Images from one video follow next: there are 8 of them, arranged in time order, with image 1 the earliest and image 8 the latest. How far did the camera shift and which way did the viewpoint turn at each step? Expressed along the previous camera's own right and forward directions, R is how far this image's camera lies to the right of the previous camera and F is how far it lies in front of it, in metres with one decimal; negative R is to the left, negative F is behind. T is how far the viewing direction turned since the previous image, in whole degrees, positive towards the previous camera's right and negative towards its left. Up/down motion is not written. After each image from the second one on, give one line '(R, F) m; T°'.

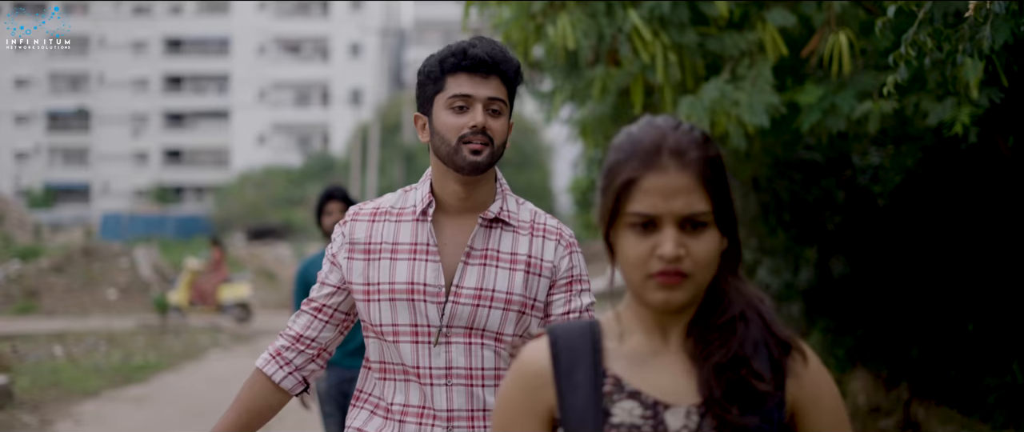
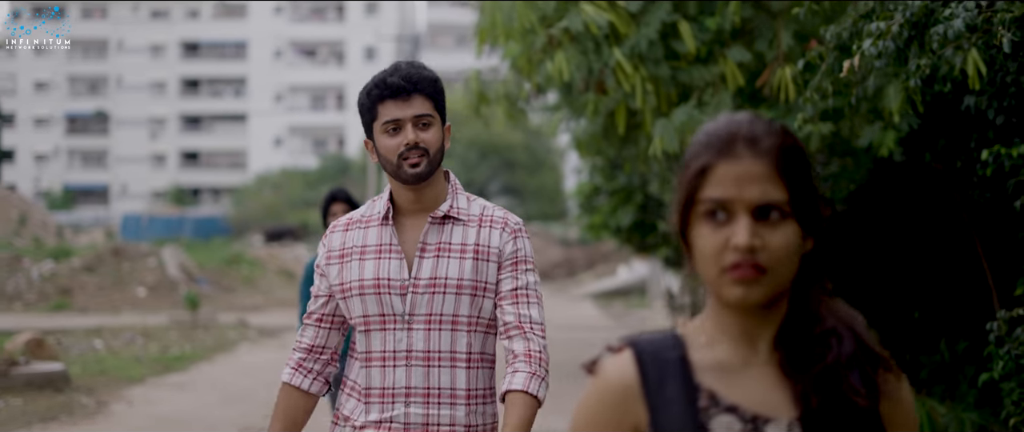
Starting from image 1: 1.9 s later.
(0.0, -1.1) m; -1°
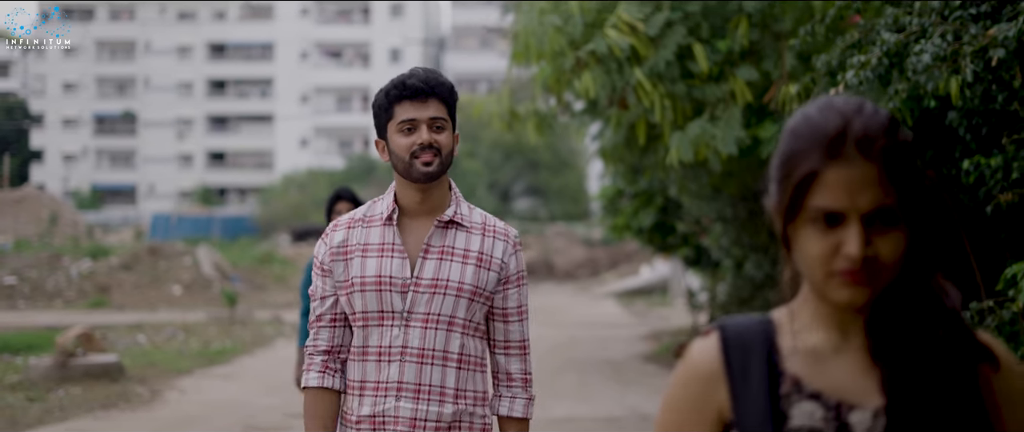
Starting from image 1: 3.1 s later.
(-0.1, -0.7) m; -1°
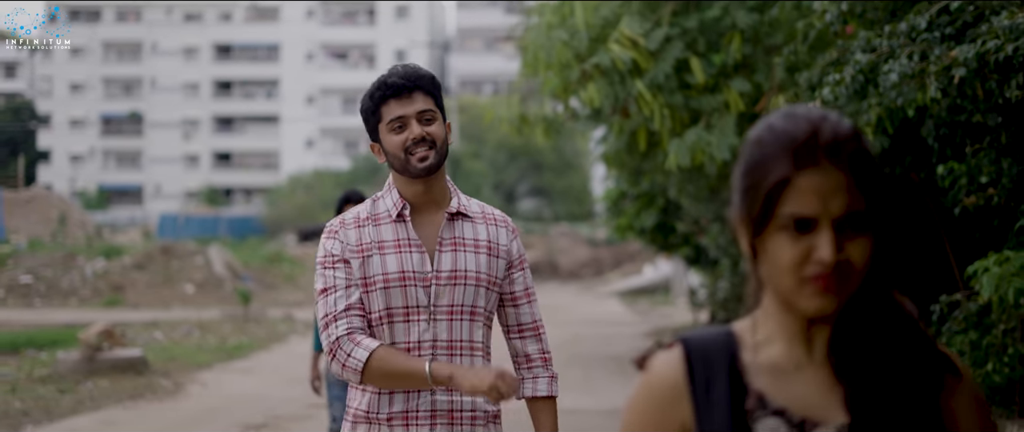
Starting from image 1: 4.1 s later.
(0.0, -0.6) m; 0°
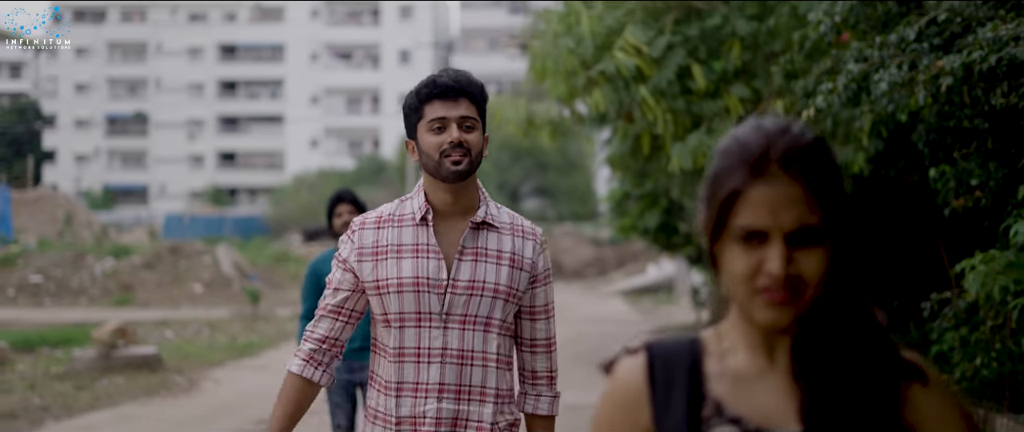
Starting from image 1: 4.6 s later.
(0.0, -0.3) m; 0°
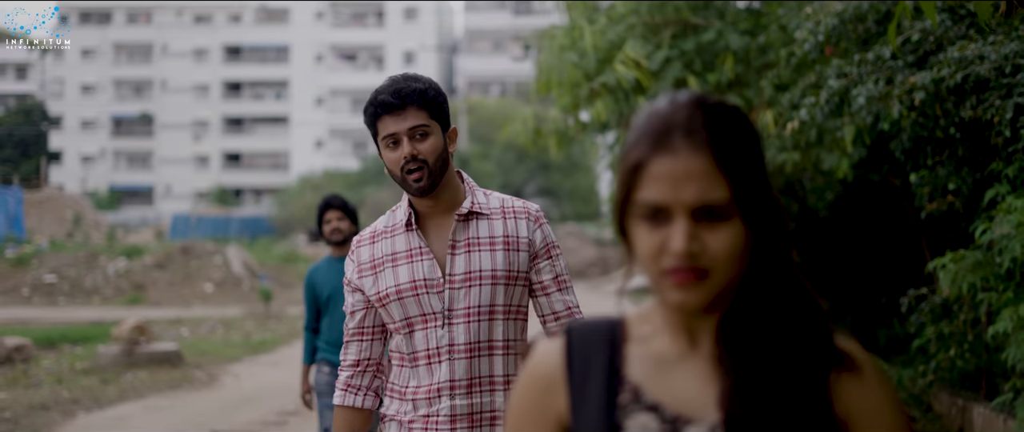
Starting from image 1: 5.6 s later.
(0.0, -0.6) m; 0°
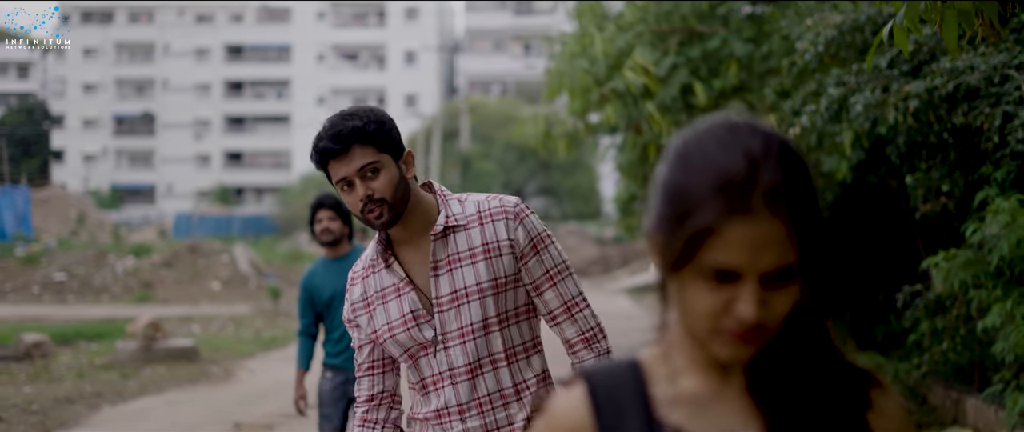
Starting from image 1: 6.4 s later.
(-0.1, -0.4) m; 0°
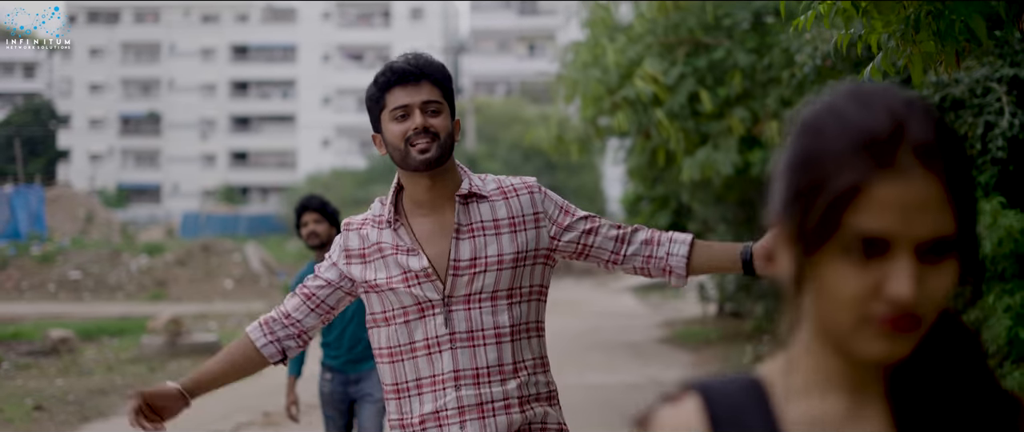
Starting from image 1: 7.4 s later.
(-0.1, -0.5) m; 0°
